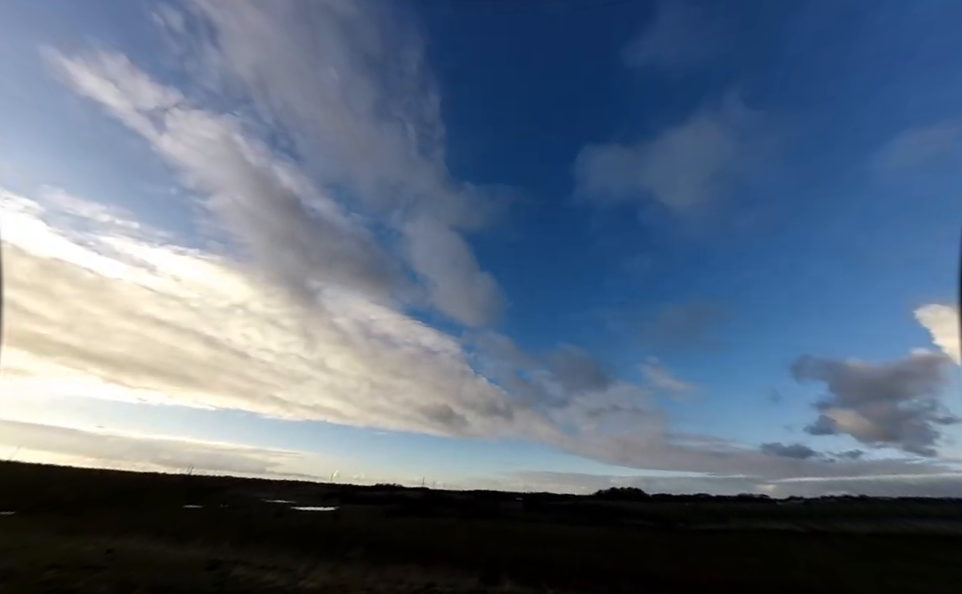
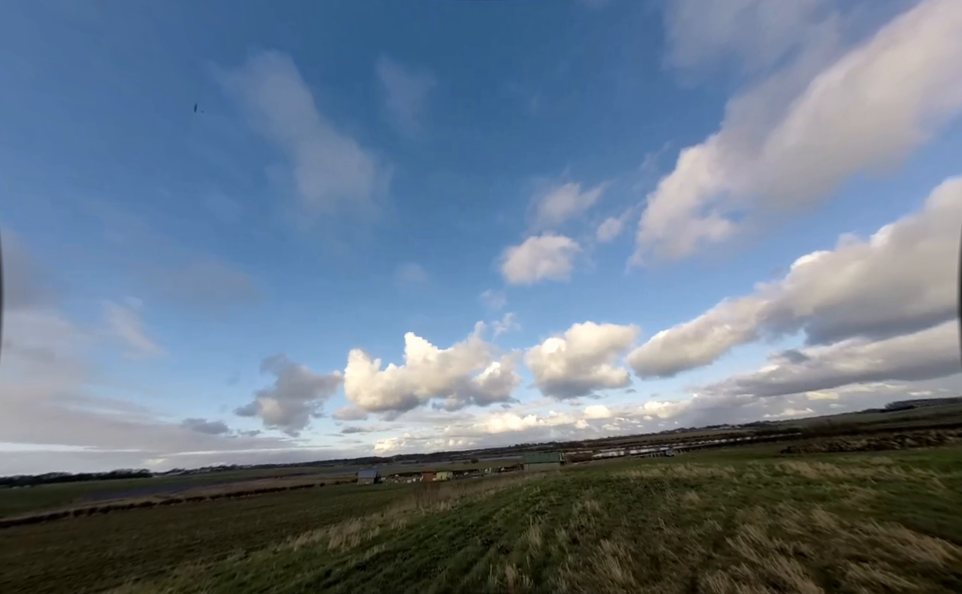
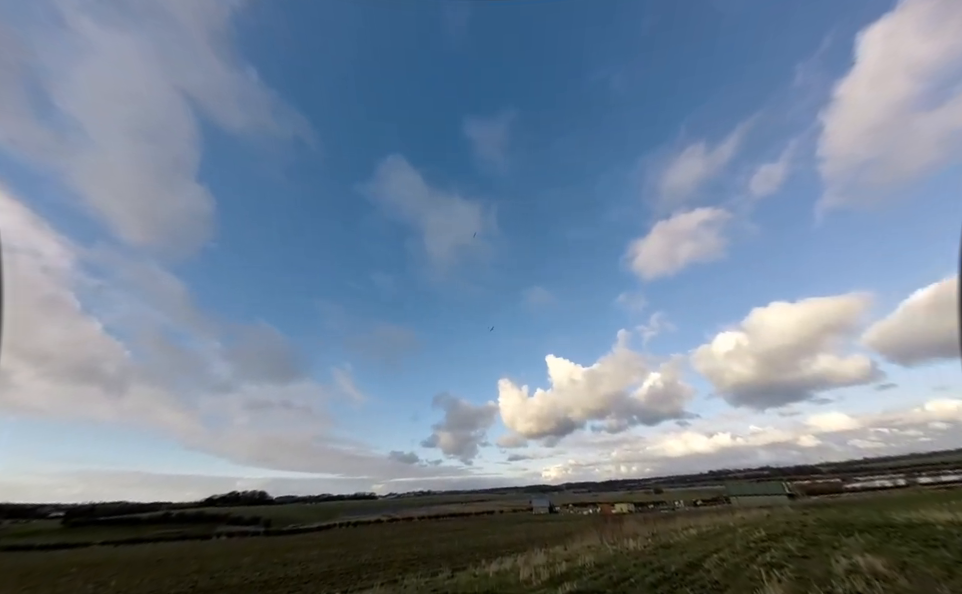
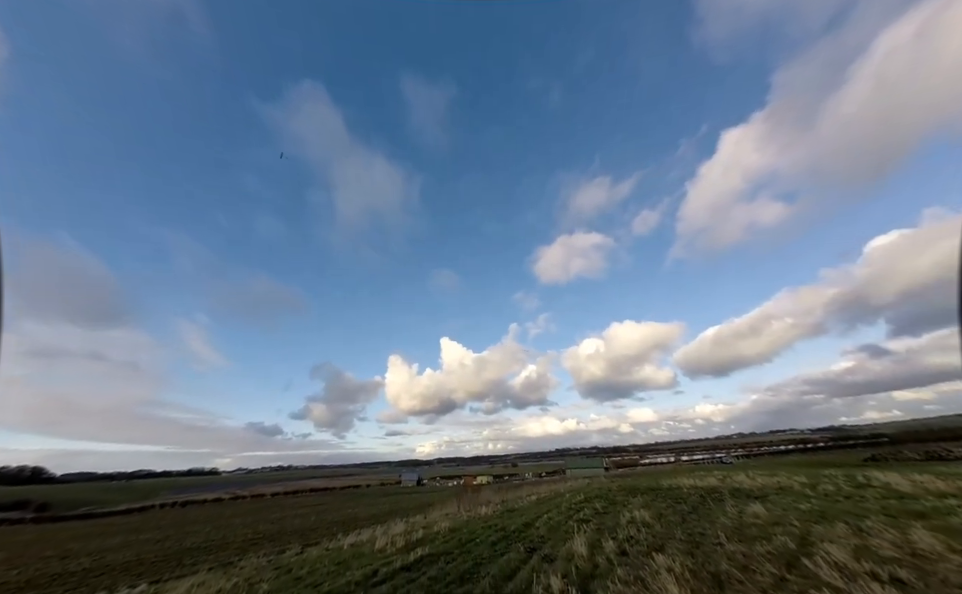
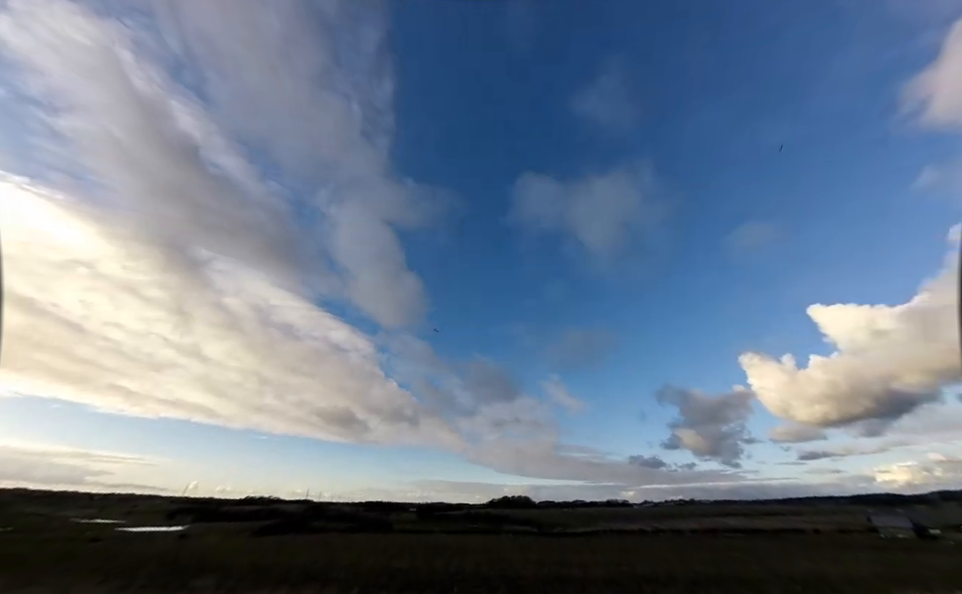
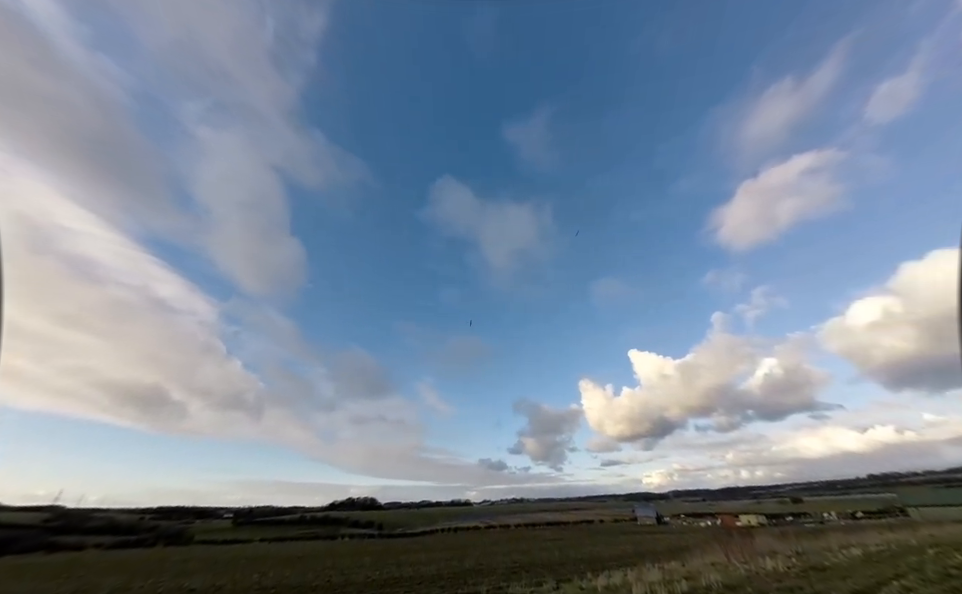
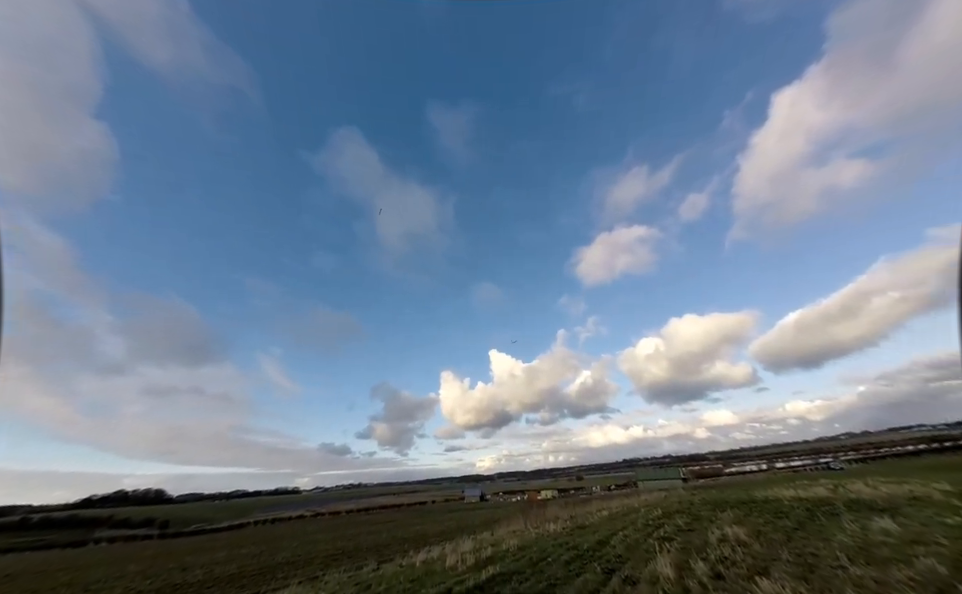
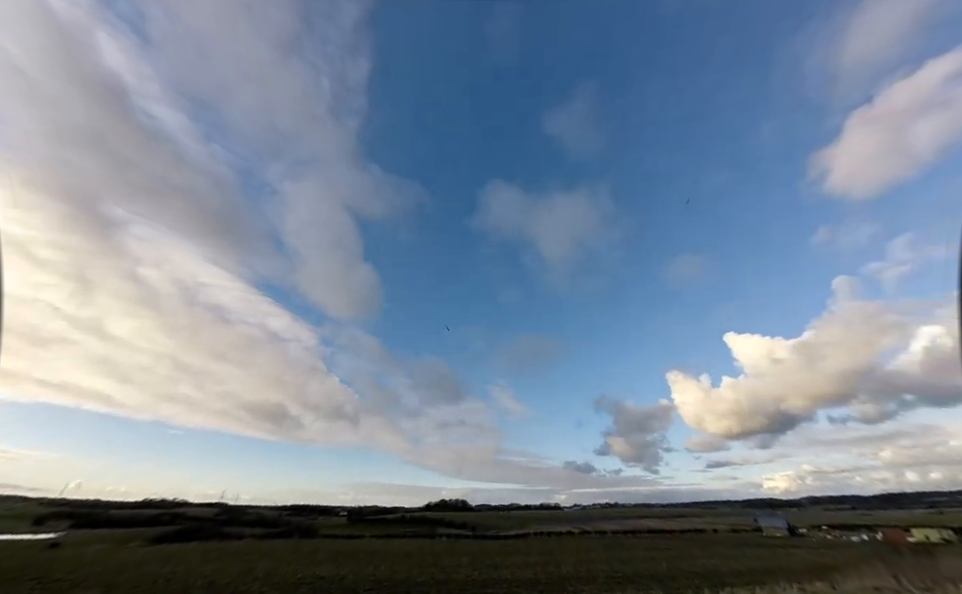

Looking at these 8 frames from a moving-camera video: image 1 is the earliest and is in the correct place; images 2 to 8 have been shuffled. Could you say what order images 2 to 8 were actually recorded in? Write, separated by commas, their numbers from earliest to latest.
5, 8, 6, 3, 7, 4, 2
